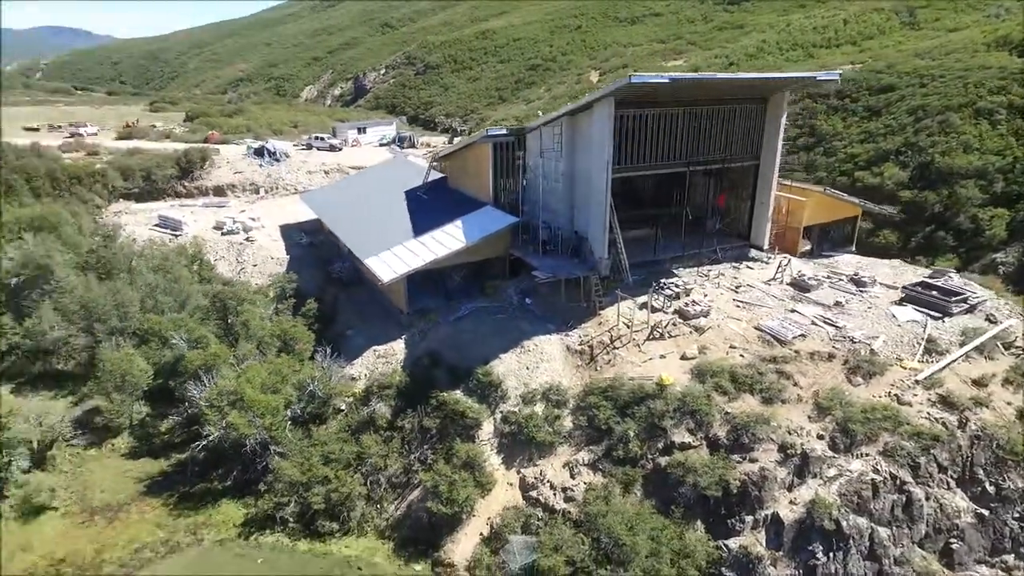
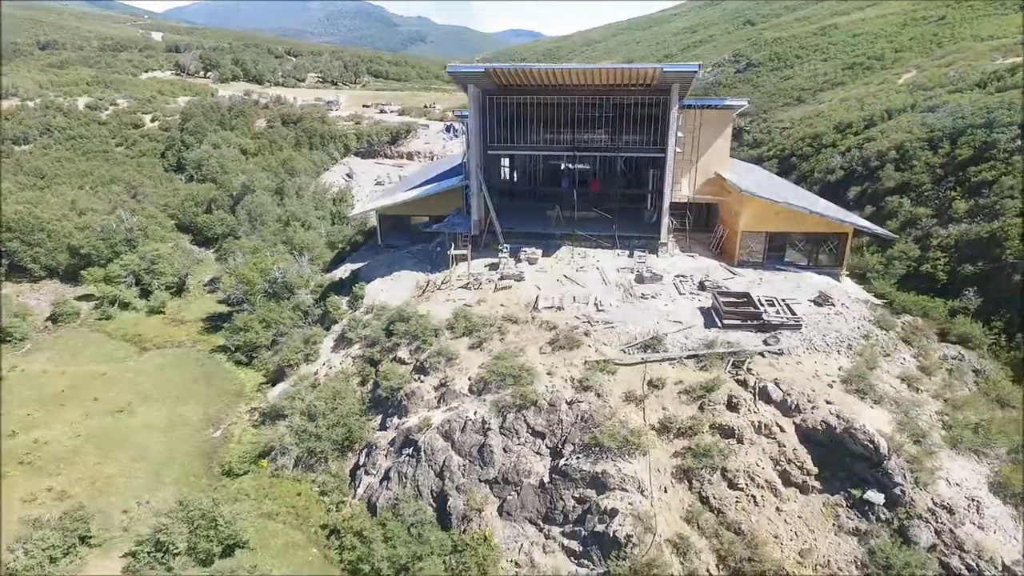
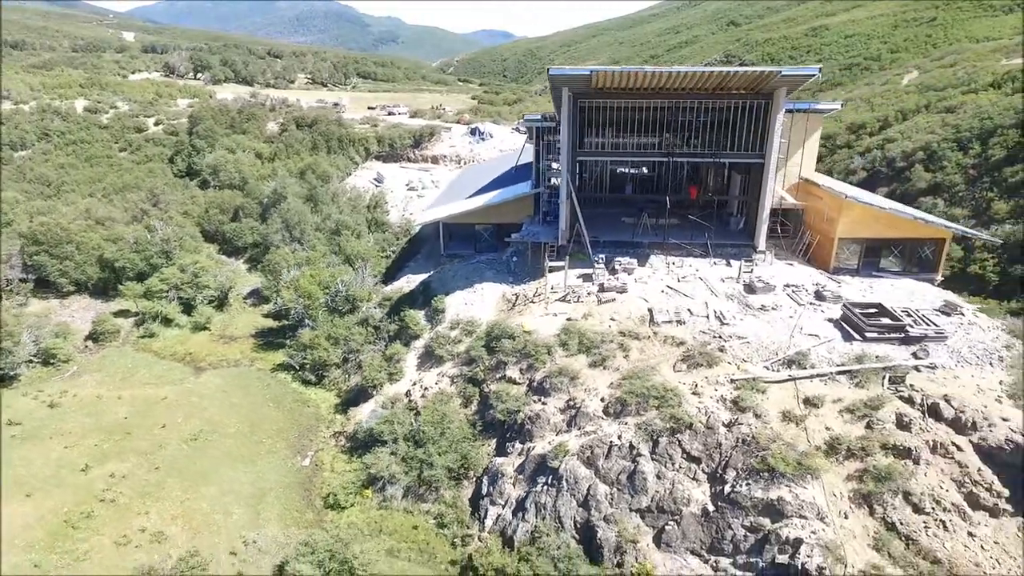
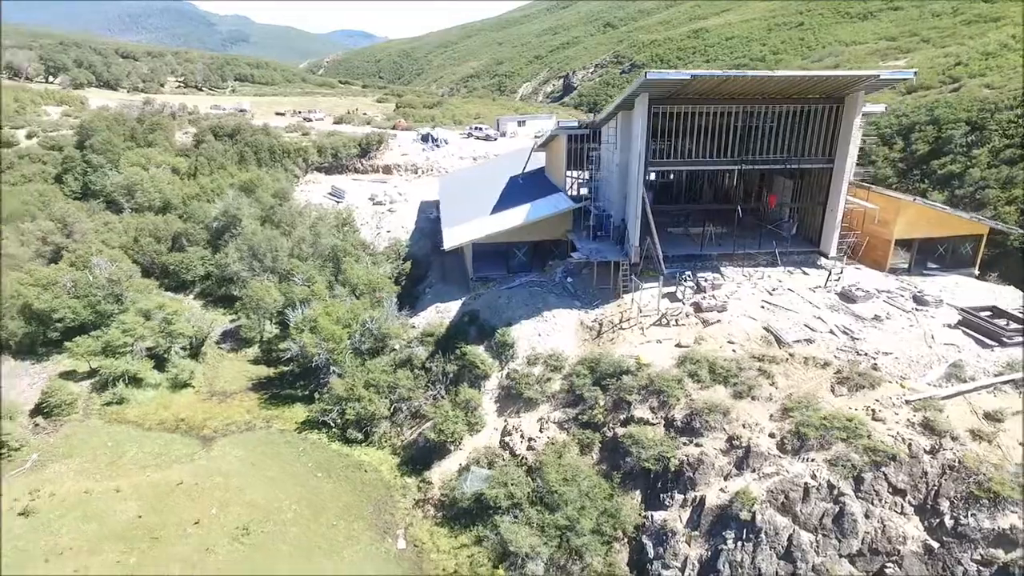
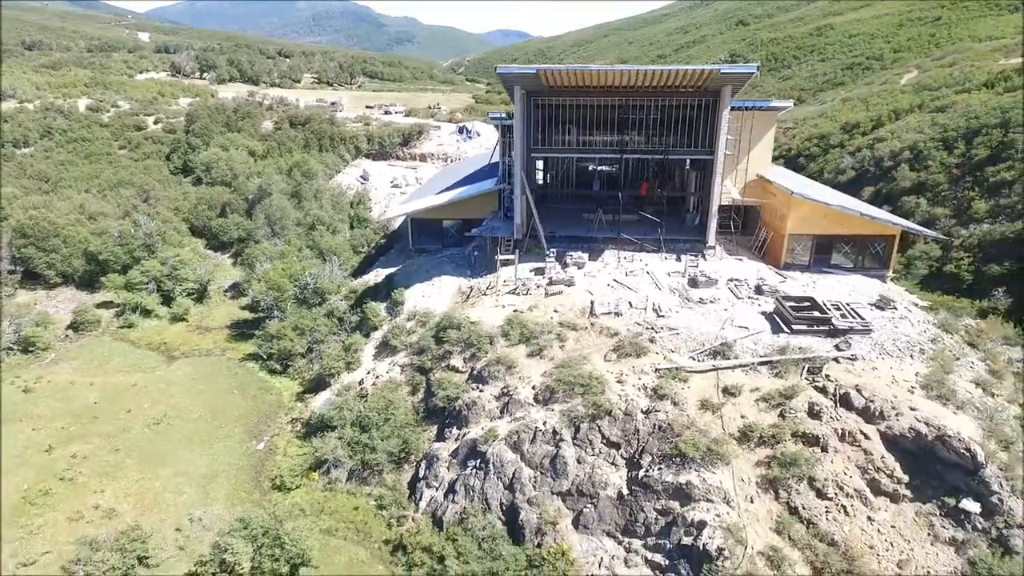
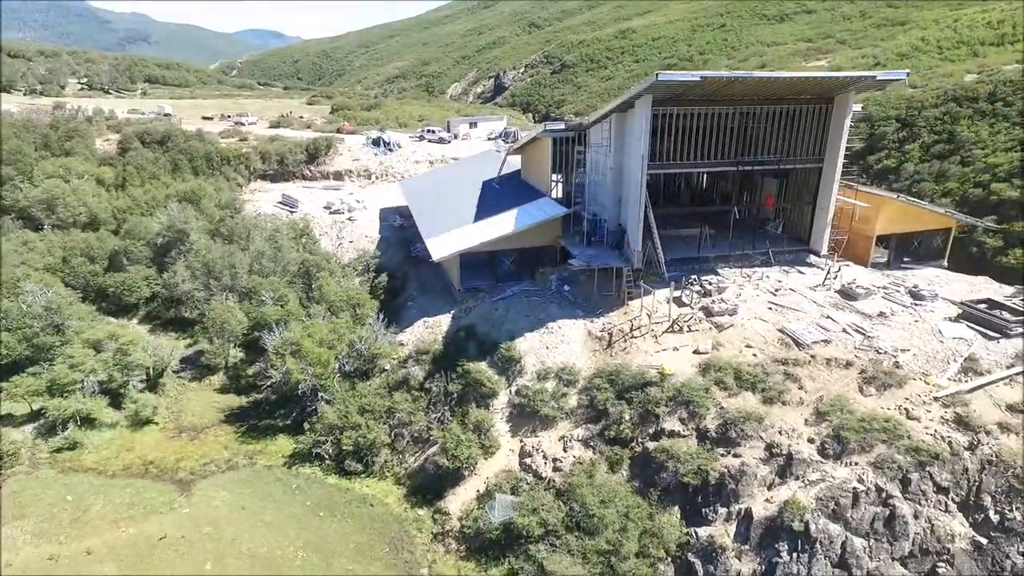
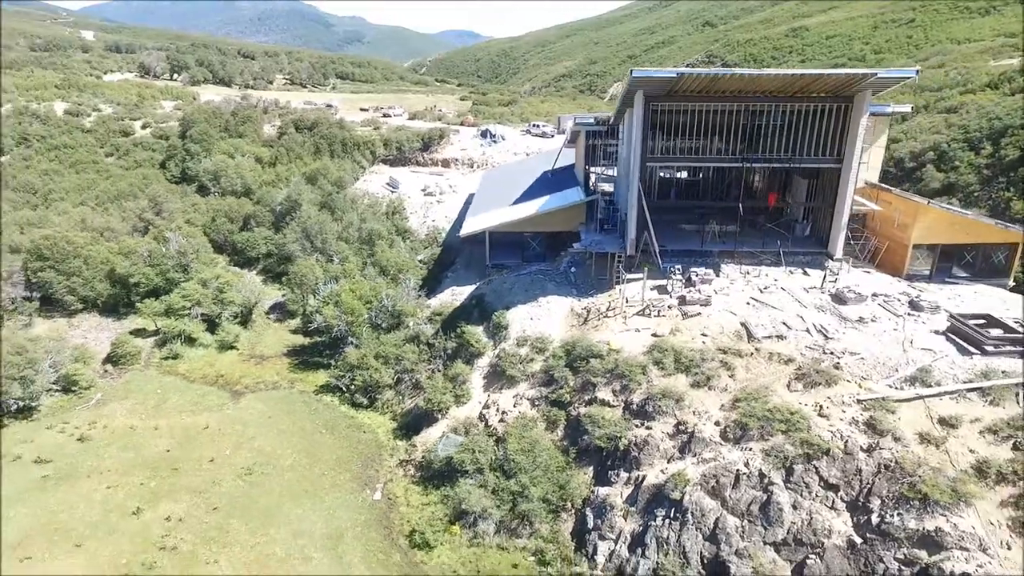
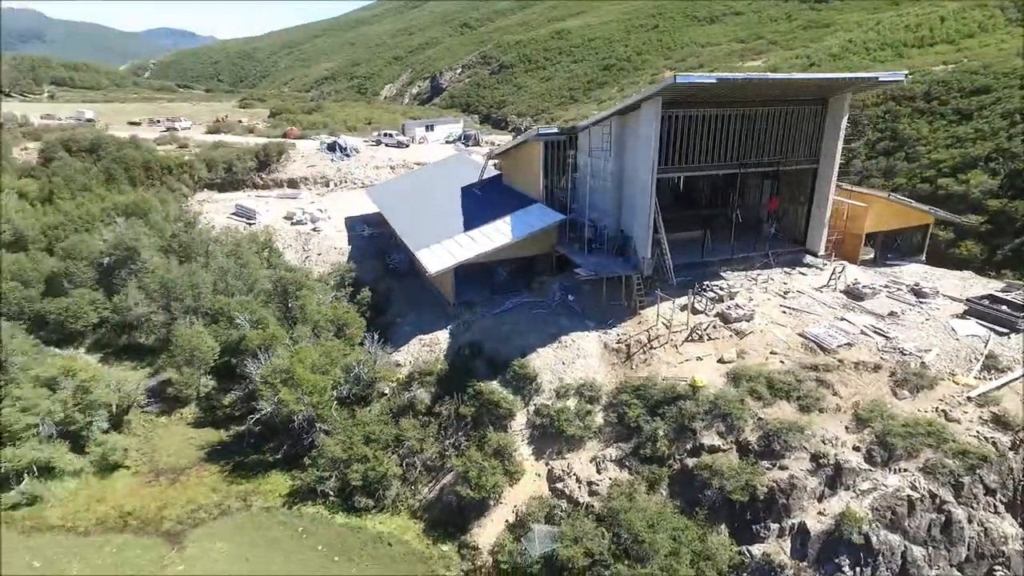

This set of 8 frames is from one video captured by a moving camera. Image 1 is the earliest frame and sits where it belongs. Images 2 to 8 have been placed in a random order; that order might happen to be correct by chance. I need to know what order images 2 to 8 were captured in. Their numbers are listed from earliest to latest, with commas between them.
8, 6, 4, 7, 3, 5, 2
